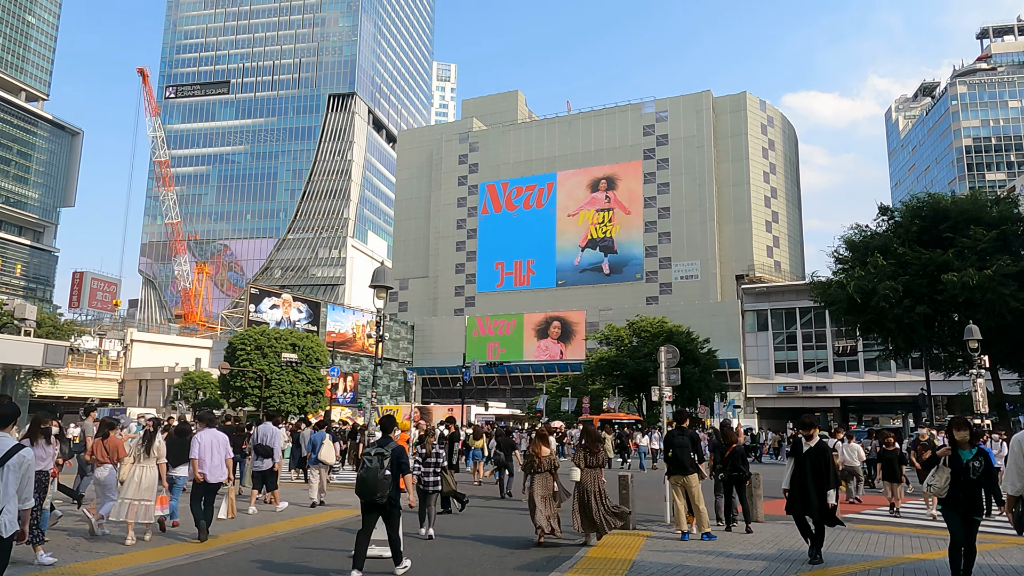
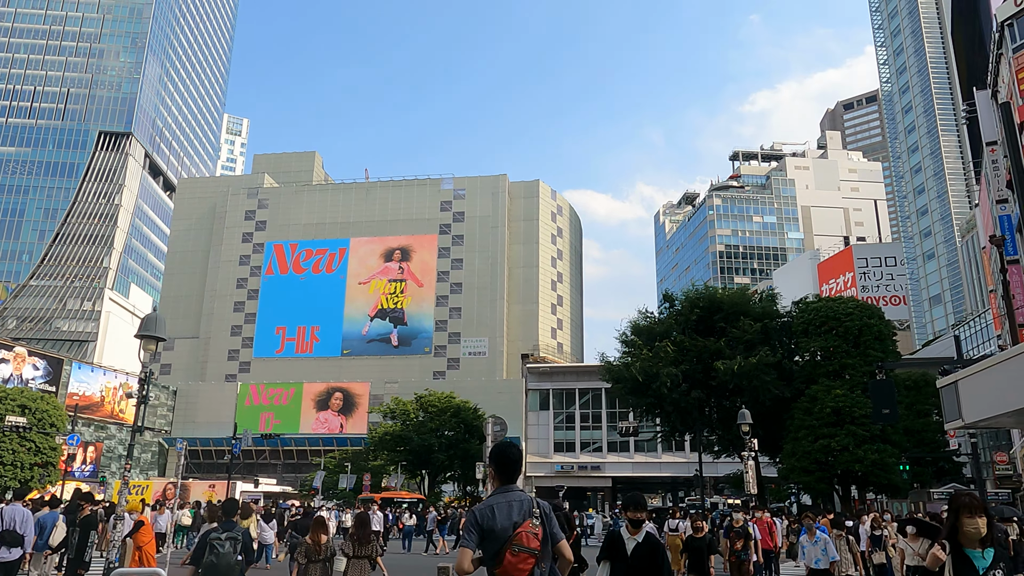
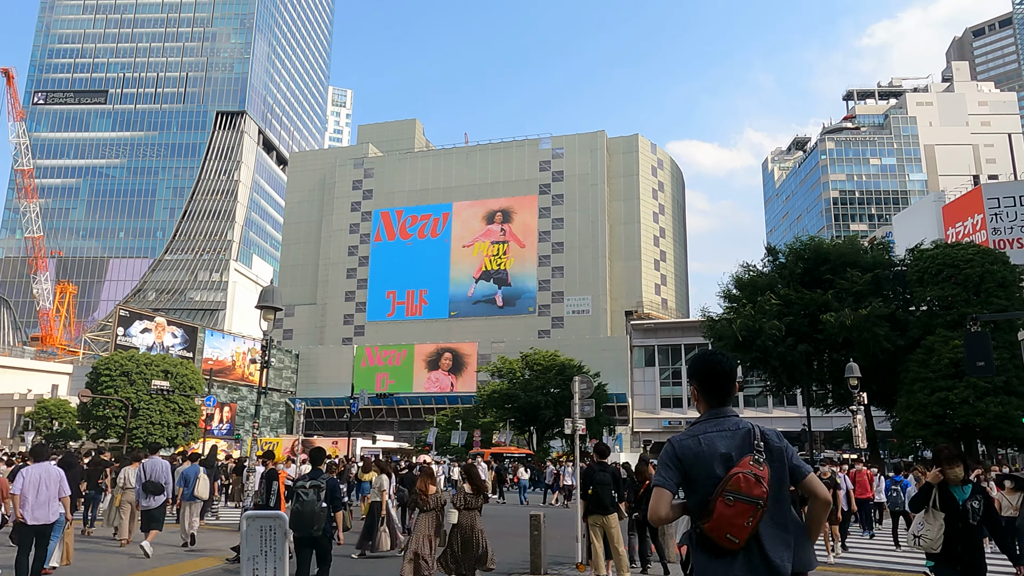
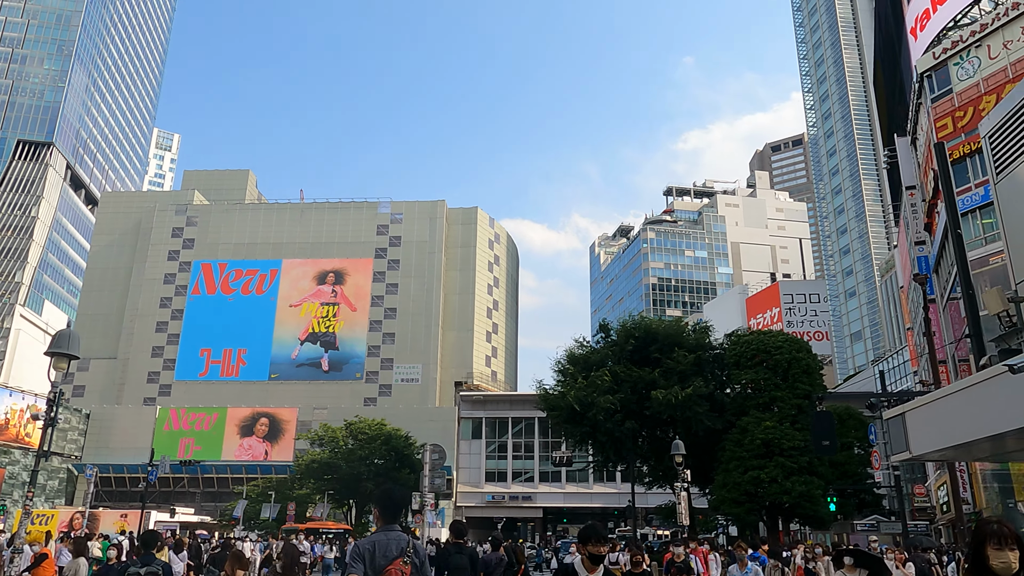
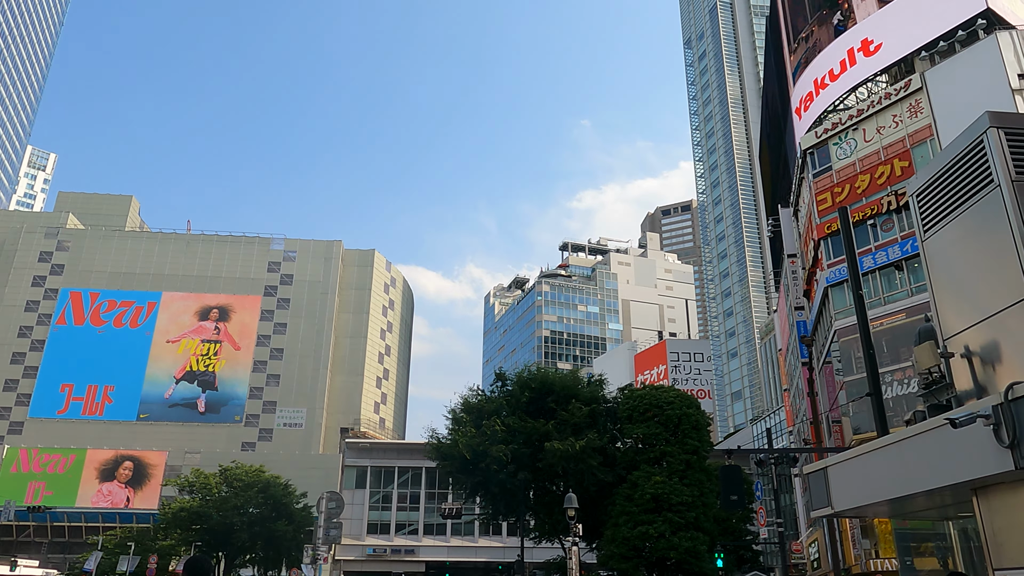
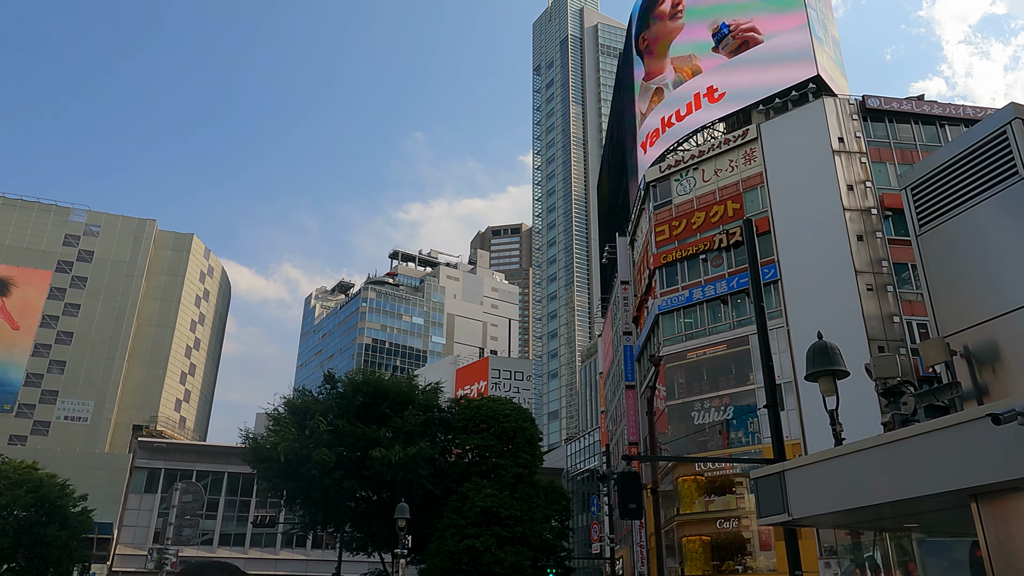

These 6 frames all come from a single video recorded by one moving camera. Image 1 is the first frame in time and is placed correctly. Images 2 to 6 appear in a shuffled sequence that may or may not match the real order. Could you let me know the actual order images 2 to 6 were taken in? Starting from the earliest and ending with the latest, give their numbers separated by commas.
3, 2, 4, 5, 6
